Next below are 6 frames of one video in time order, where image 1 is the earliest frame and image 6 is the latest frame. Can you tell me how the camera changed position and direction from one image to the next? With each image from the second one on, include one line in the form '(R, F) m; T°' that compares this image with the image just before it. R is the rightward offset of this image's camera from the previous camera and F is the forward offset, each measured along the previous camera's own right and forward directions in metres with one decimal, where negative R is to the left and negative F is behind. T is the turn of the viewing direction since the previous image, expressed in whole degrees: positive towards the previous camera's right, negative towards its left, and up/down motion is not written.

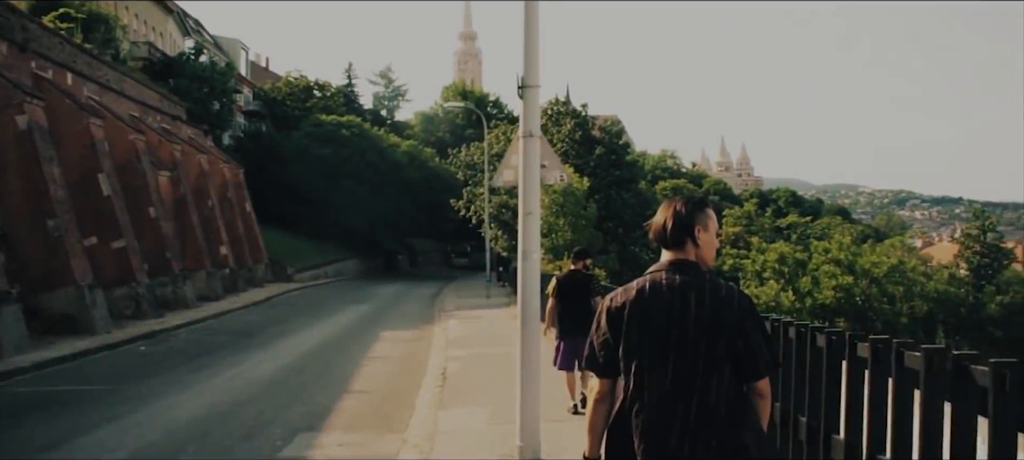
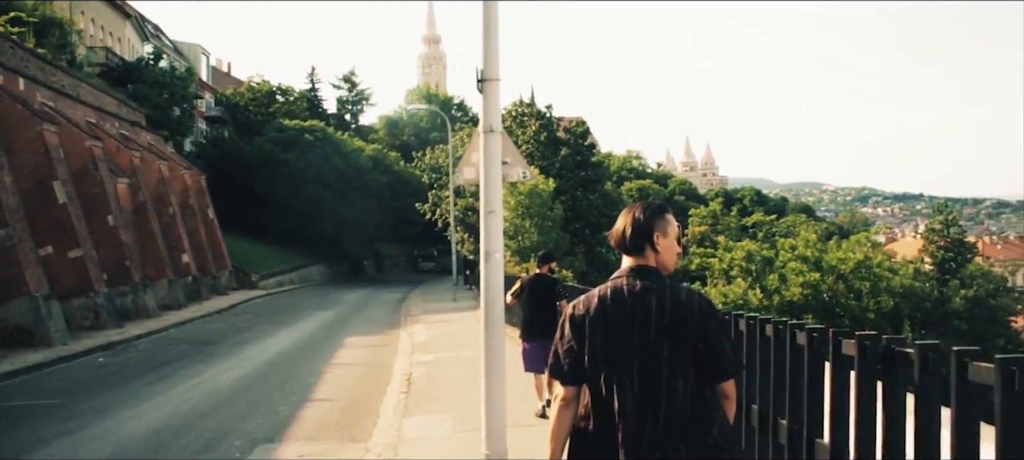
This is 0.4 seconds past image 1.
(0.0, +0.2) m; +2°
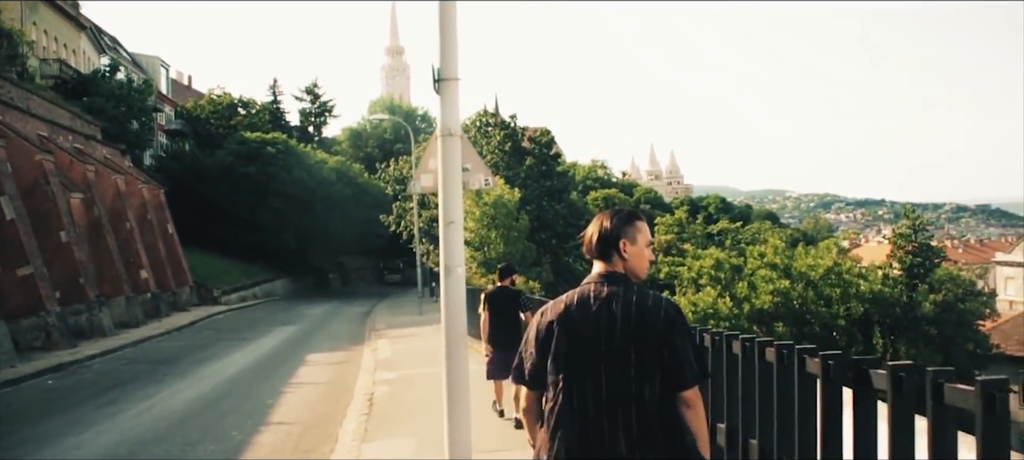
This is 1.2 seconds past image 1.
(0.0, +0.4) m; +2°
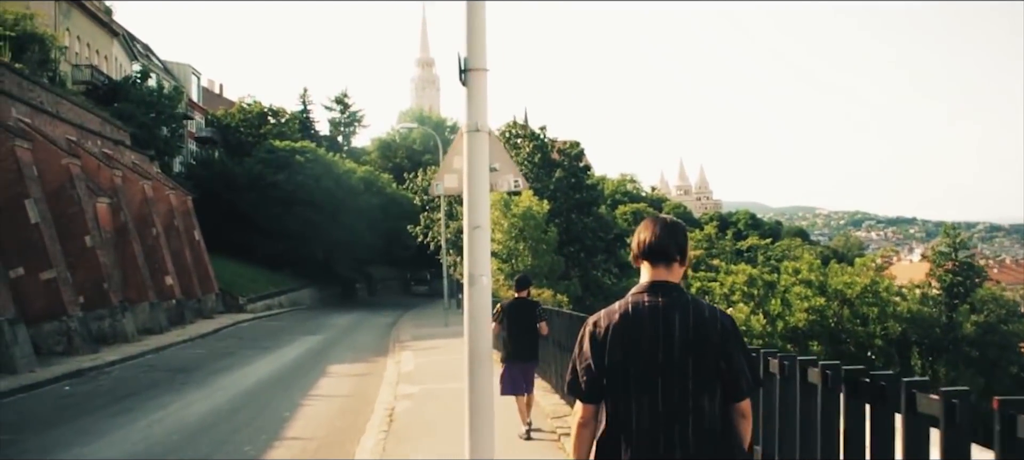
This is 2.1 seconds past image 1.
(0.0, +0.4) m; -2°
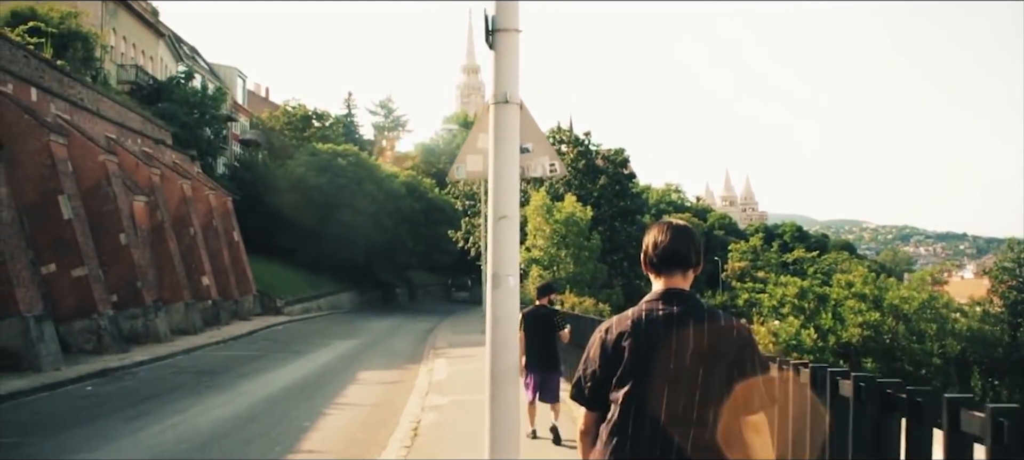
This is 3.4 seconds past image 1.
(0.0, +0.7) m; -2°
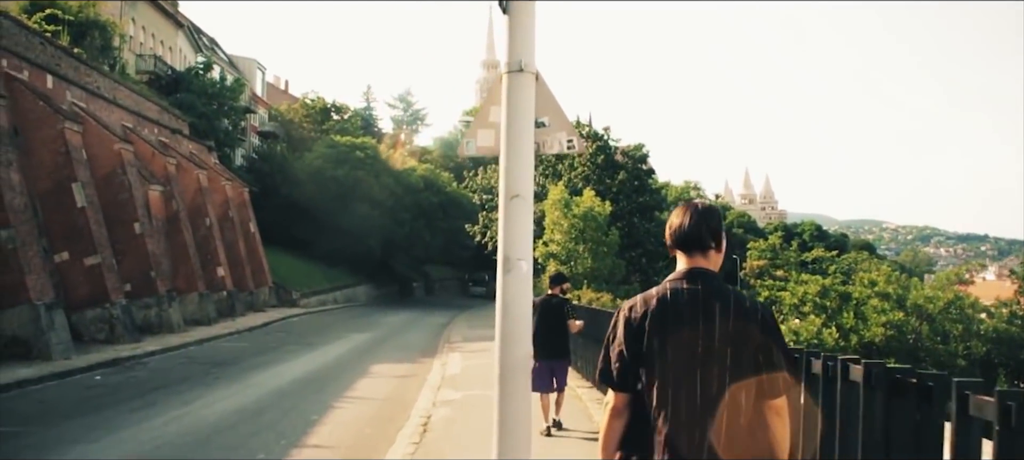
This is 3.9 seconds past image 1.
(0.0, +0.3) m; -1°
